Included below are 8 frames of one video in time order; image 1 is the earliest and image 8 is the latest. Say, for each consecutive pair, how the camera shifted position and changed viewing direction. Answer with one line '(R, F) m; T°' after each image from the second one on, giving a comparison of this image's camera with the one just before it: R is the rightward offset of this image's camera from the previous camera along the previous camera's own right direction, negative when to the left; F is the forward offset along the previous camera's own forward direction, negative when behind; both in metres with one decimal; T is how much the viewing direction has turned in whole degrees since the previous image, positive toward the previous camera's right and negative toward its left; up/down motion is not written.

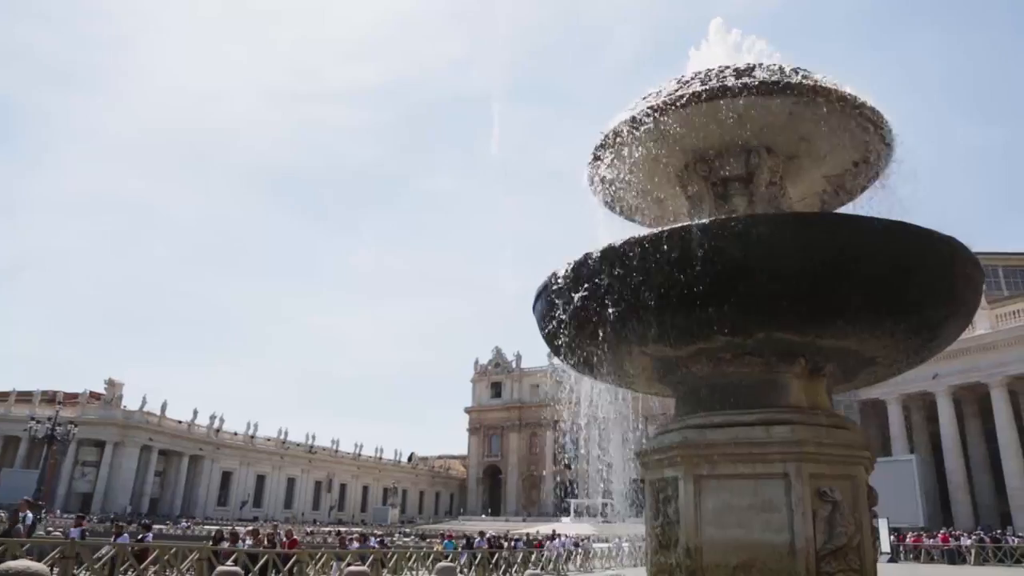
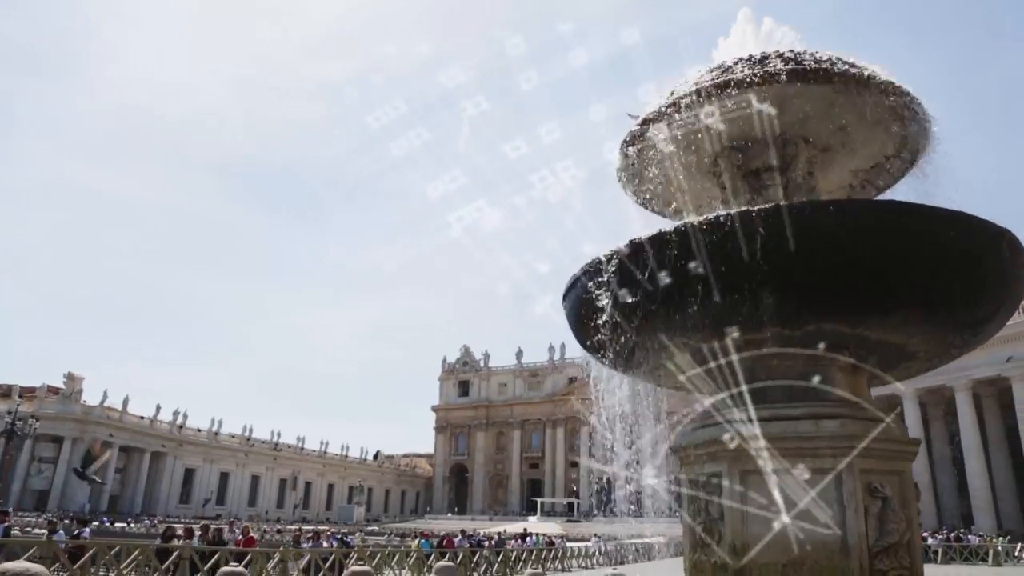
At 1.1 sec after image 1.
(-0.4, +0.2) m; +3°
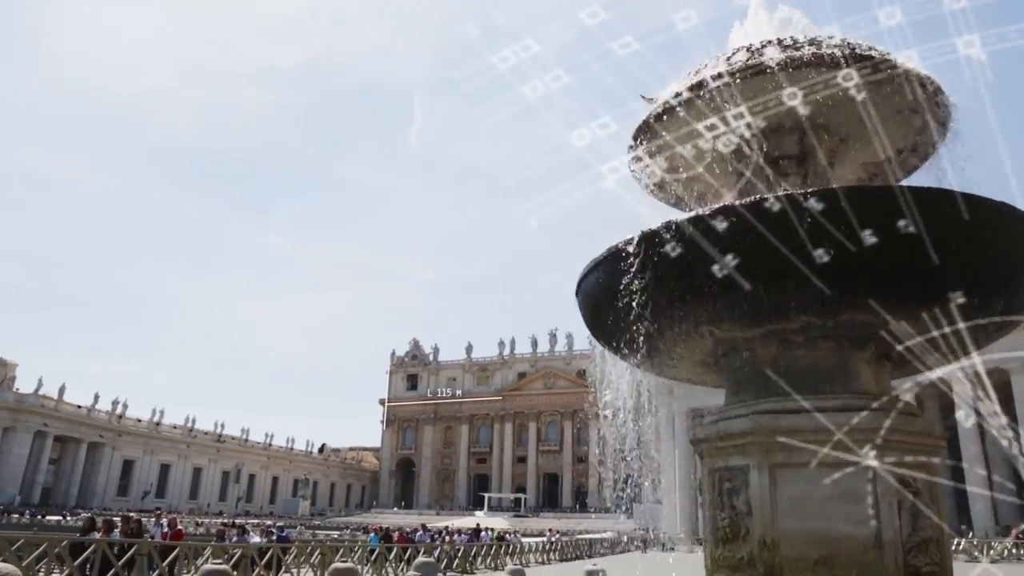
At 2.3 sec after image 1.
(-0.4, +0.2) m; +4°
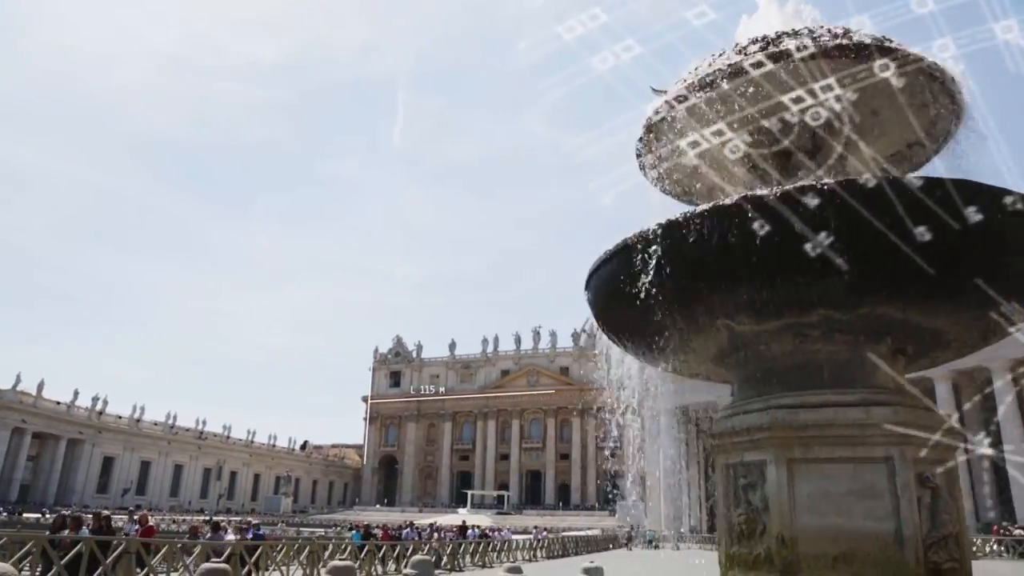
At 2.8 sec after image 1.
(-0.2, +0.1) m; +1°
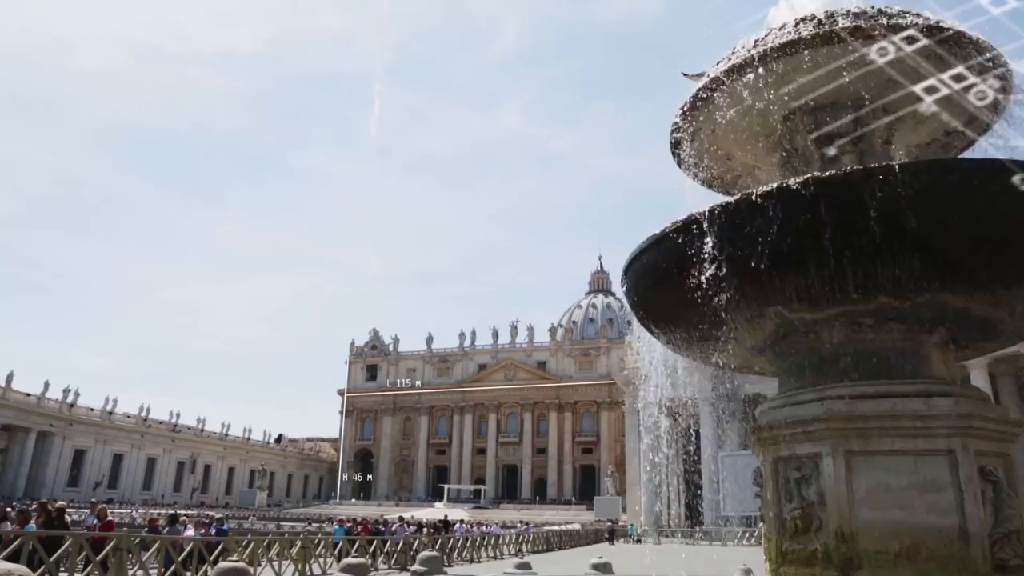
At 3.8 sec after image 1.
(-0.4, +0.2) m; +2°
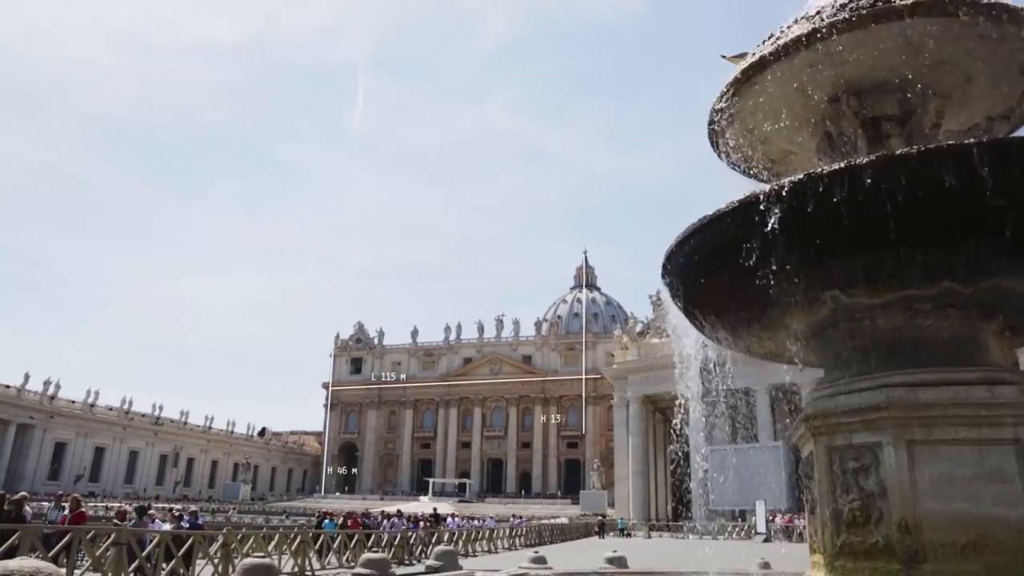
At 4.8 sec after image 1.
(-0.3, +0.2) m; +1°
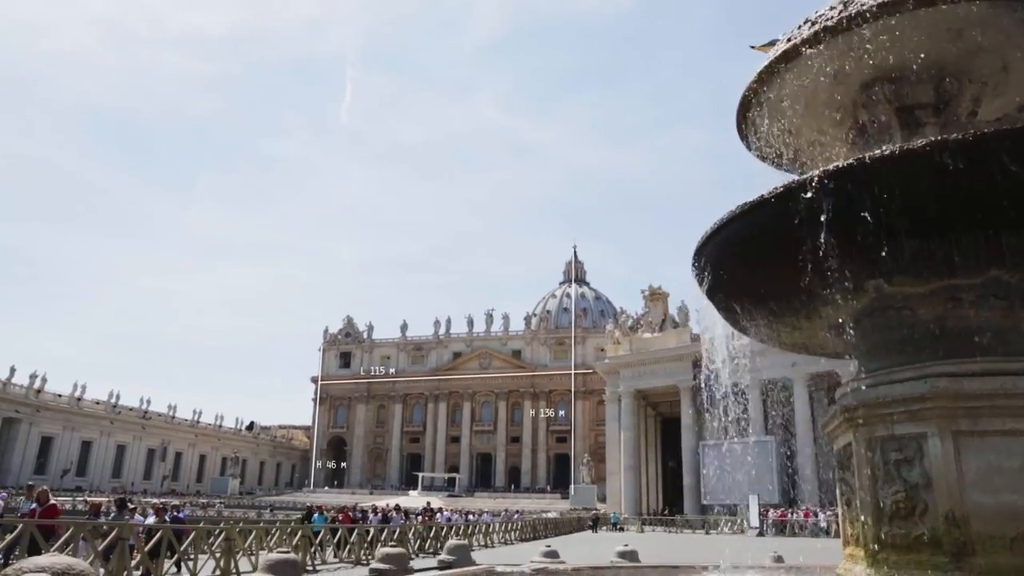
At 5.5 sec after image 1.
(-0.2, +0.1) m; +1°
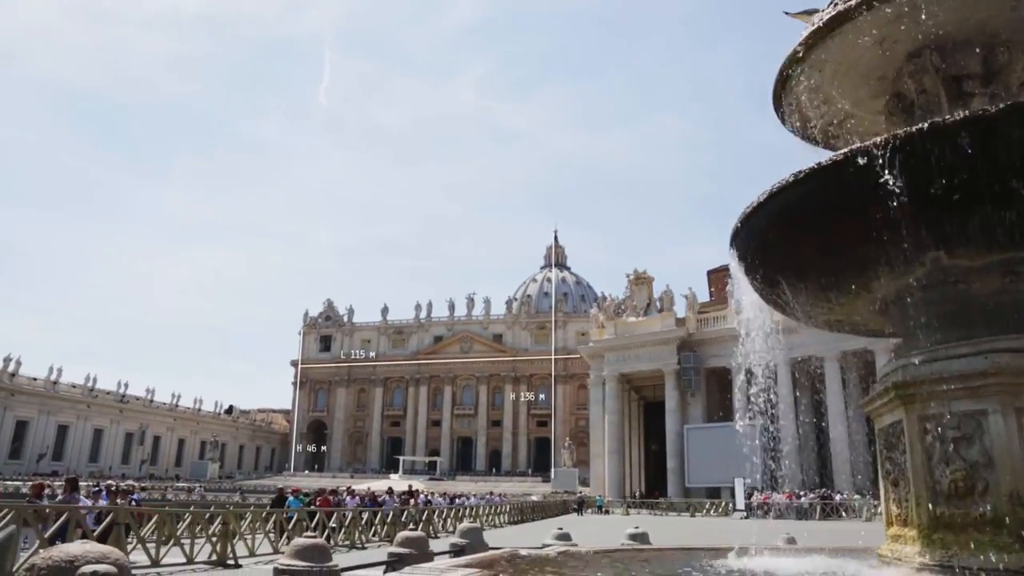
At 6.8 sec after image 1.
(-0.3, +0.2) m; +2°
